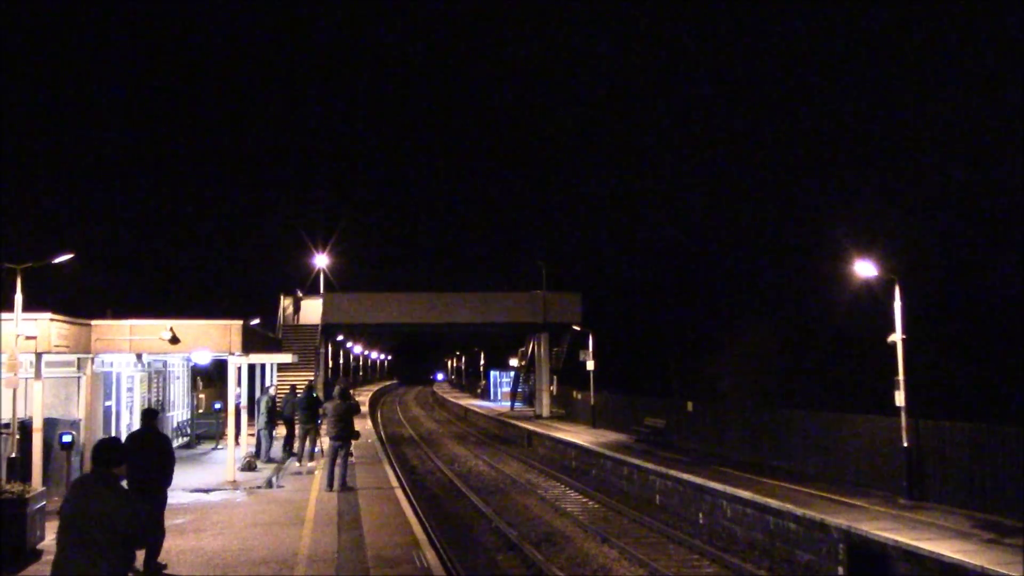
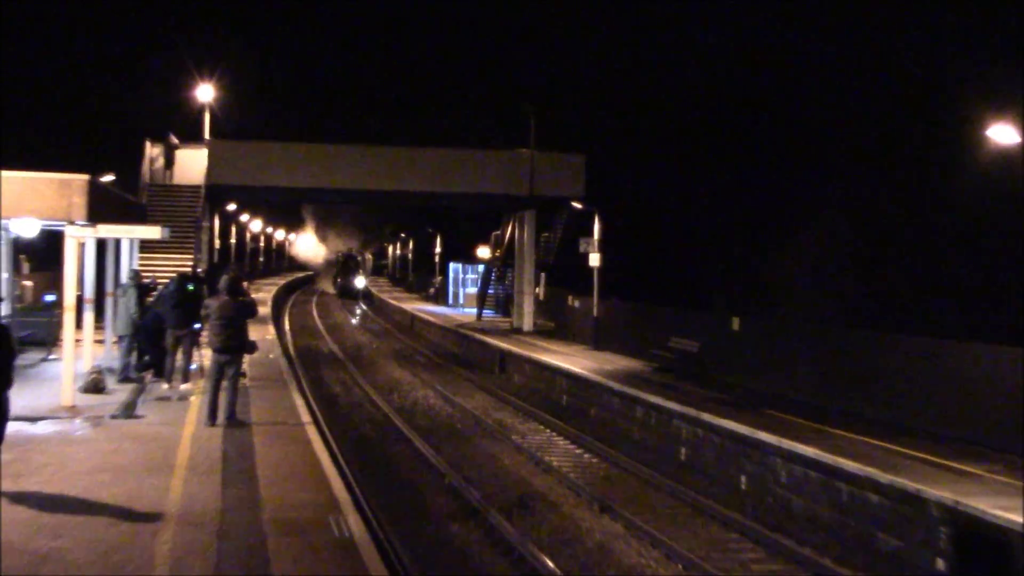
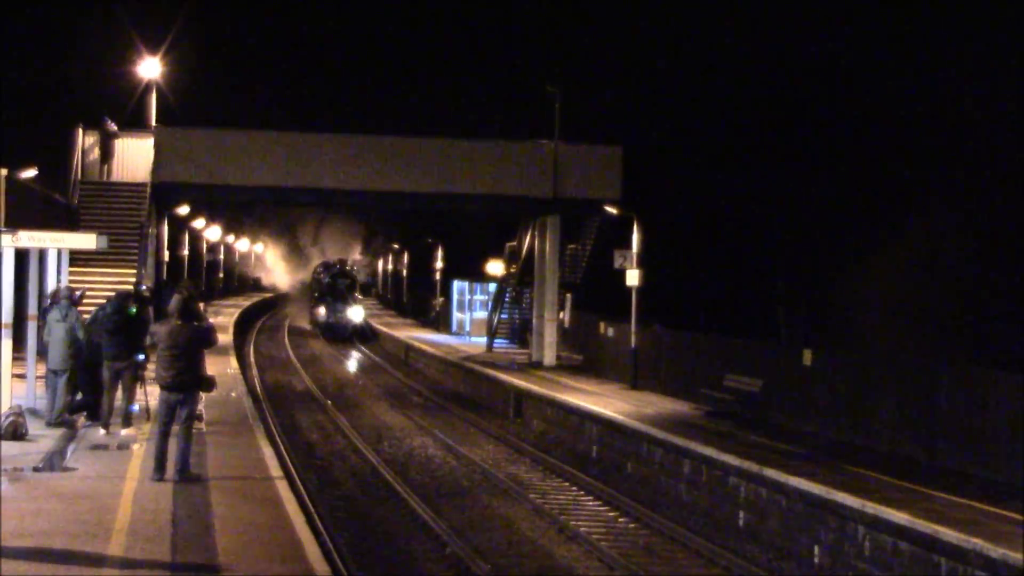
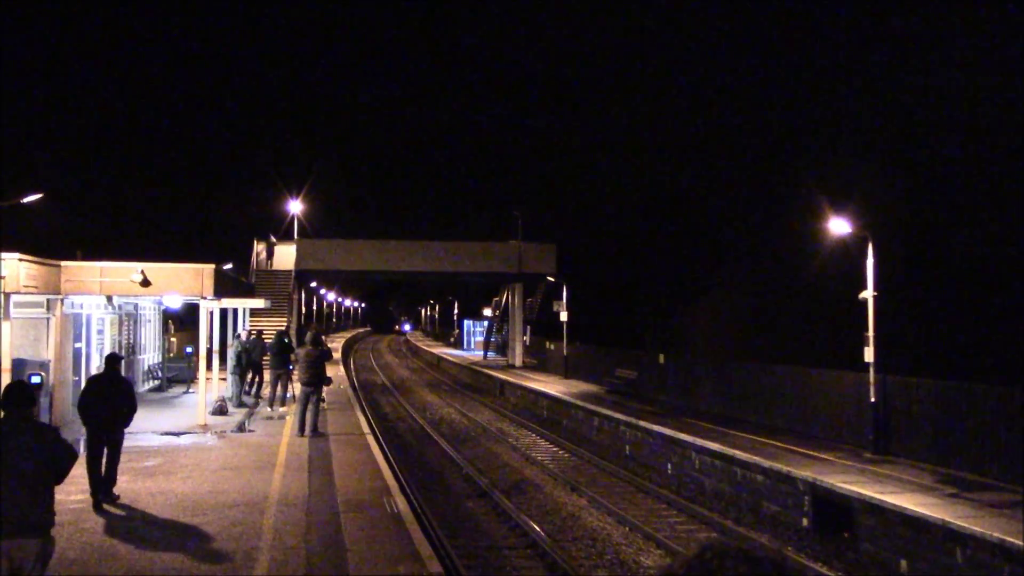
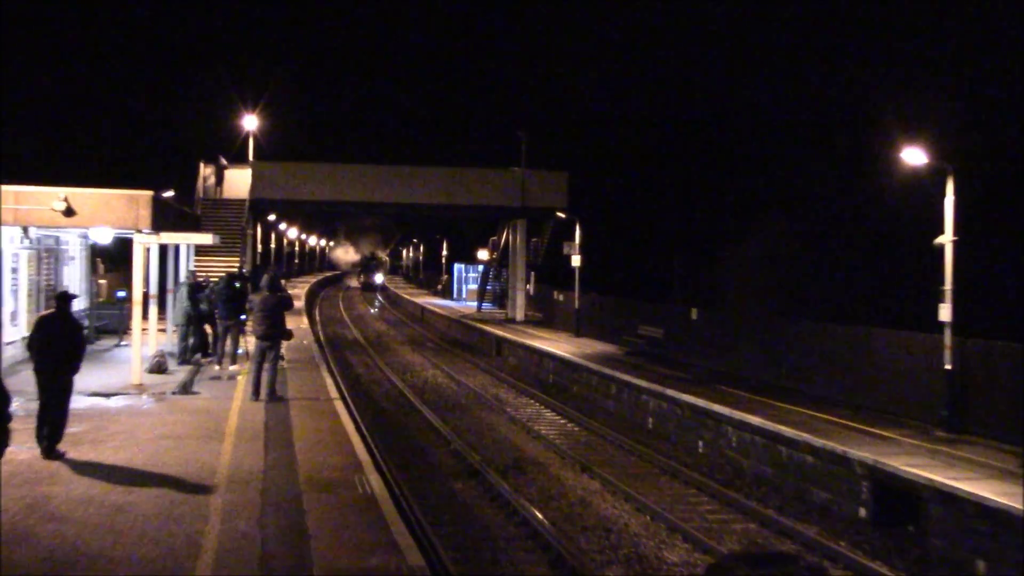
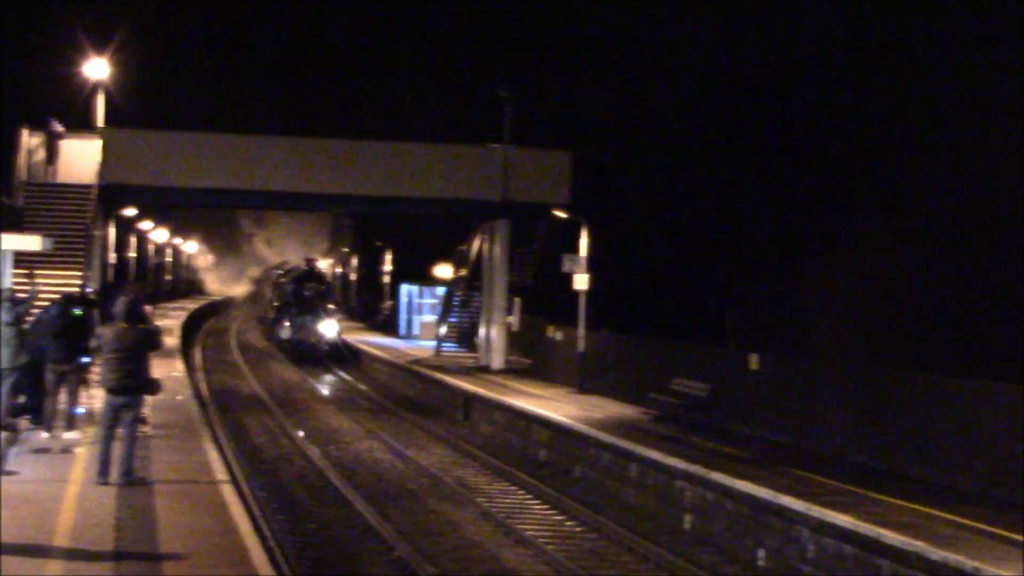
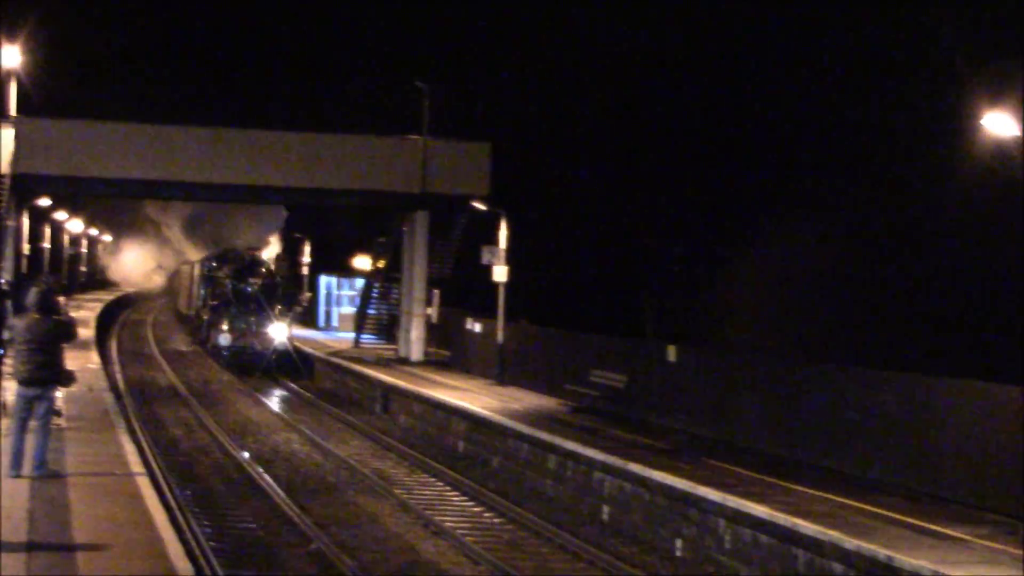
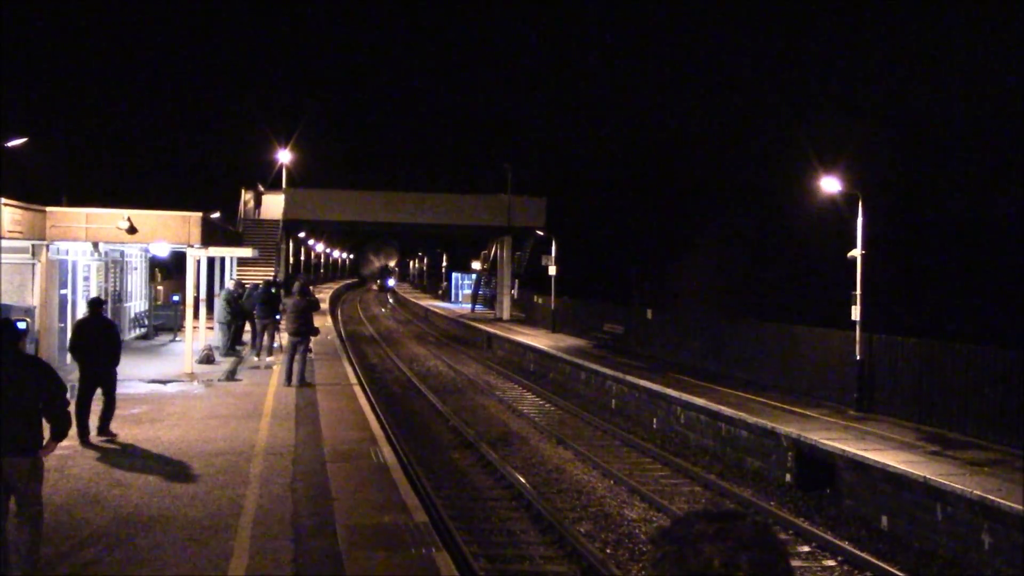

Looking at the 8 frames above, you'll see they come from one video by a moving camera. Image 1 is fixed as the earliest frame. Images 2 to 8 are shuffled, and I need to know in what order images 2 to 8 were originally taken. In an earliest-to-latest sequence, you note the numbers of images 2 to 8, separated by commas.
4, 8, 5, 2, 3, 6, 7
